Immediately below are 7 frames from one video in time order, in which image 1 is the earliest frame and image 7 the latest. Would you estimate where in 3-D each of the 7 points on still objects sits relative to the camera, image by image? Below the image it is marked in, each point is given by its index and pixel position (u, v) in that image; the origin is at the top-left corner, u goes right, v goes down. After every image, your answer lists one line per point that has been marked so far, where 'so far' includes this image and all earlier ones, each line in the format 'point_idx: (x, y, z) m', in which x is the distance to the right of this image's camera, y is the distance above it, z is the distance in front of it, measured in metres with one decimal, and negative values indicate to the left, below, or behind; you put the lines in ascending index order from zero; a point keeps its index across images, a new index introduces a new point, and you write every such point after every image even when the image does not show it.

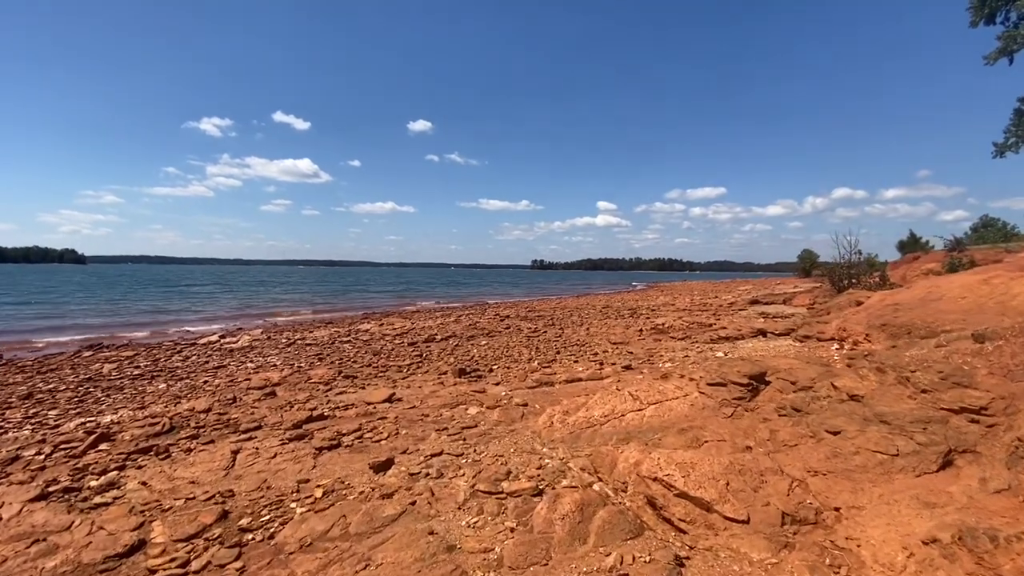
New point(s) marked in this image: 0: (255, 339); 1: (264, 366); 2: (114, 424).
0: (-8.4, -1.7, +15.9) m
1: (-5.7, -1.8, +11.2) m
2: (-5.5, -1.9, +6.8) m
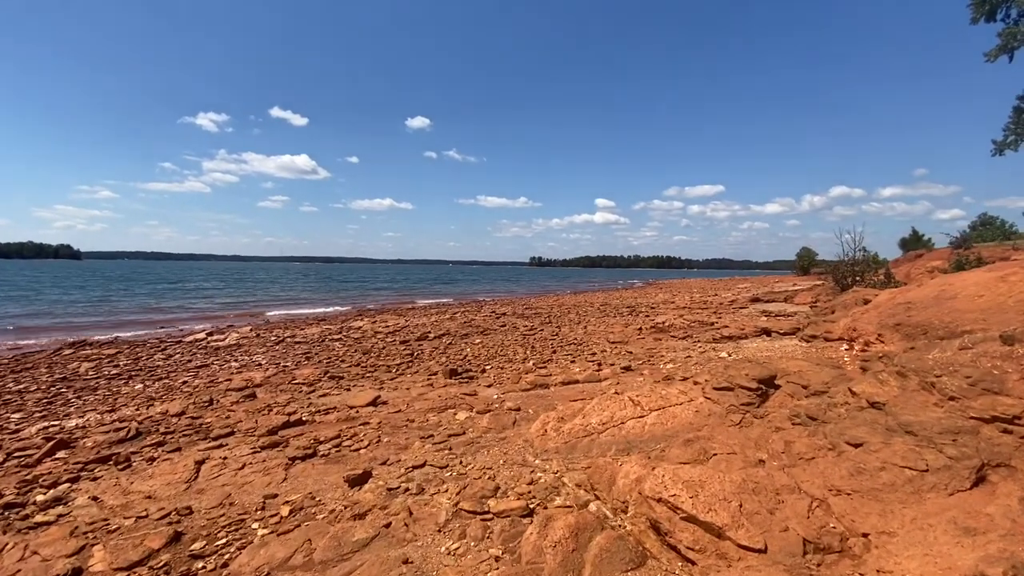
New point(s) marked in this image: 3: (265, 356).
0: (-8.5, -1.5, +15.5) m
1: (-5.8, -1.7, +10.7) m
2: (-5.6, -1.8, +6.4) m
3: (-6.0, -1.7, +11.8) m
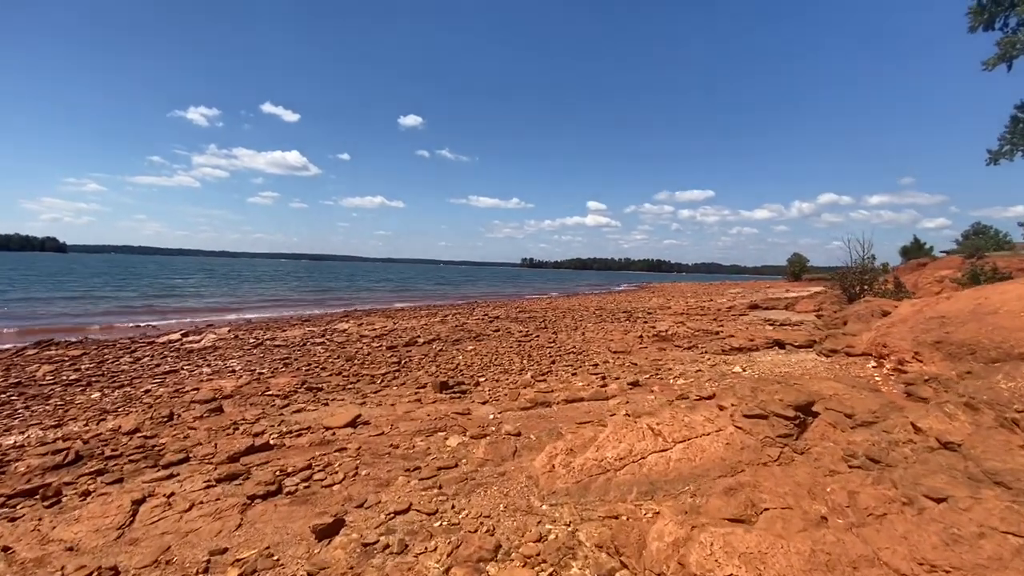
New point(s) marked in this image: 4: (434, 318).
0: (-8.7, -1.5, +14.6) m
1: (-5.9, -1.7, +9.9) m
2: (-5.7, -1.8, +5.5) m
3: (-6.1, -1.7, +11.0) m
4: (-3.1, -1.2, +19.6) m
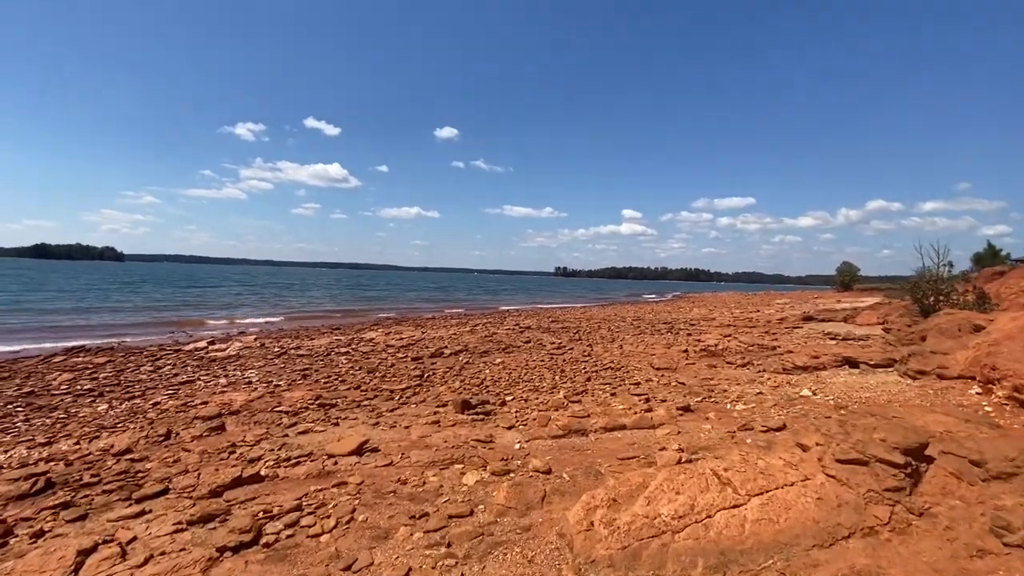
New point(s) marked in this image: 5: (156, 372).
0: (-7.8, -1.7, +14.3) m
1: (-5.3, -1.8, +9.4) m
2: (-5.4, -1.9, +5.0) m
3: (-5.5, -1.8, +10.5) m
4: (-1.9, -1.5, +18.9) m
5: (-7.8, -1.8, +10.7) m
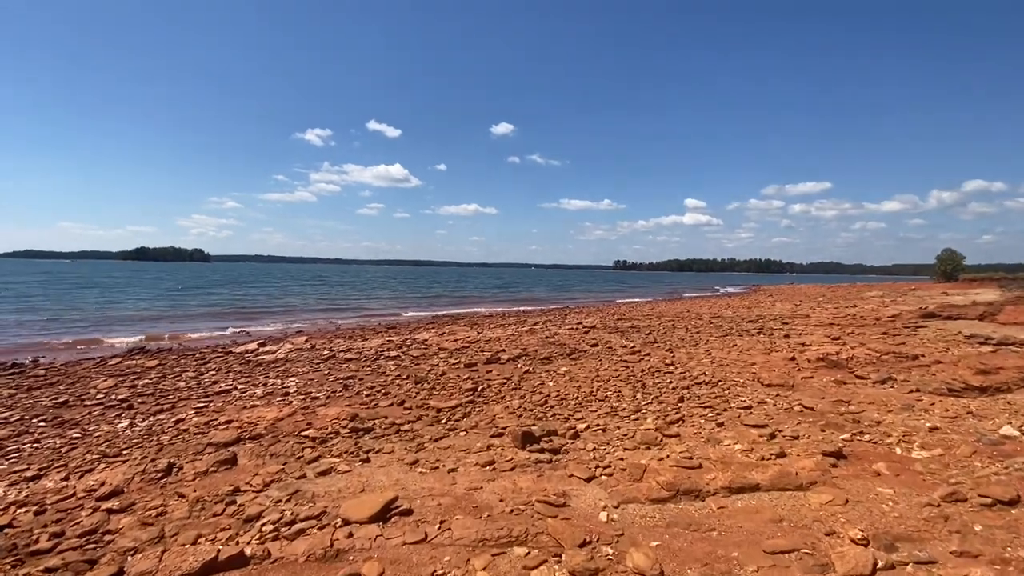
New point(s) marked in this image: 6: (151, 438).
0: (-6.0, -1.7, +13.6) m
1: (-4.2, -1.8, +8.4) m
2: (-4.7, -1.9, +4.1) m
3: (-4.2, -1.8, +9.6) m
4: (+0.3, -1.4, +17.5) m
5: (-6.5, -1.9, +10.1) m
6: (-4.6, -1.9, +6.3) m
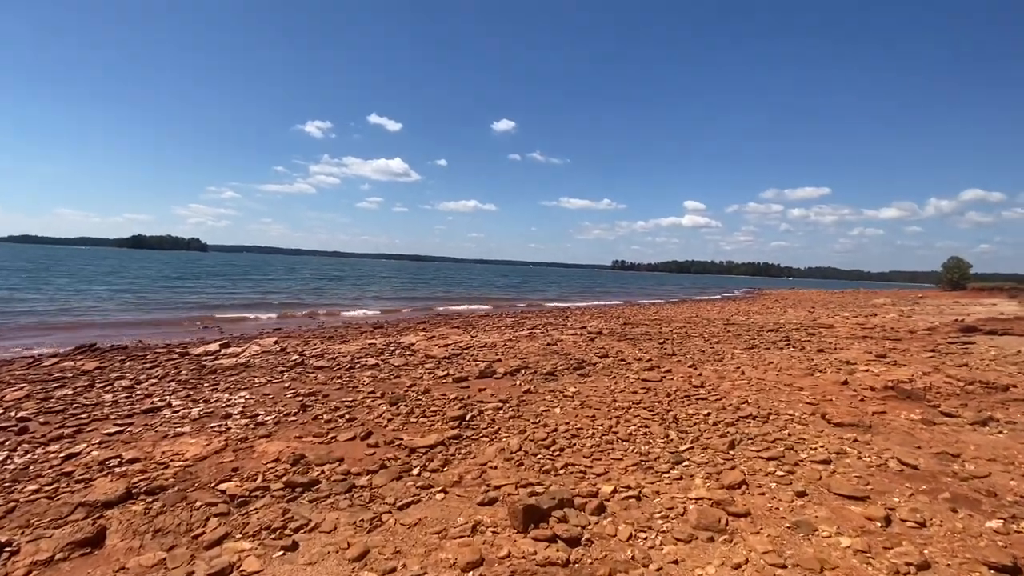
0: (-6.1, -1.6, +11.9) m
1: (-4.2, -1.8, +6.8) m
2: (-4.8, -1.9, +2.4) m
3: (-4.2, -1.7, +7.9) m
4: (+0.3, -1.4, +15.9) m
5: (-6.6, -1.7, +8.4) m
6: (-4.7, -1.8, +4.6) m
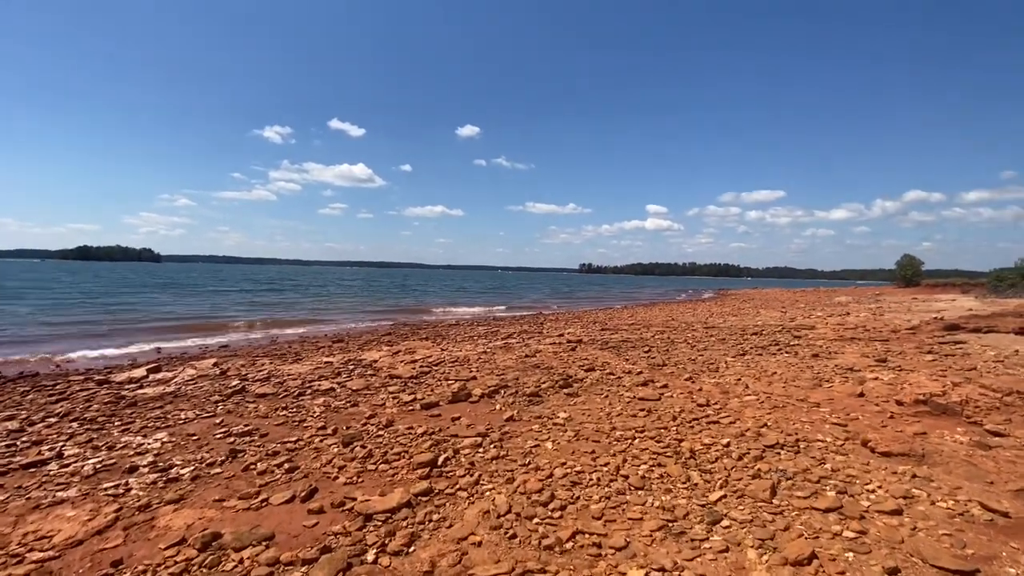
0: (-6.6, -1.9, +10.3) m
1: (-4.4, -2.0, +5.3) m
2: (-4.7, -2.1, +1.0) m
3: (-4.5, -2.0, +6.4) m
4: (-0.5, -1.6, +14.7) m
5: (-6.8, -2.0, +6.8) m
6: (-4.7, -2.0, +3.1) m
